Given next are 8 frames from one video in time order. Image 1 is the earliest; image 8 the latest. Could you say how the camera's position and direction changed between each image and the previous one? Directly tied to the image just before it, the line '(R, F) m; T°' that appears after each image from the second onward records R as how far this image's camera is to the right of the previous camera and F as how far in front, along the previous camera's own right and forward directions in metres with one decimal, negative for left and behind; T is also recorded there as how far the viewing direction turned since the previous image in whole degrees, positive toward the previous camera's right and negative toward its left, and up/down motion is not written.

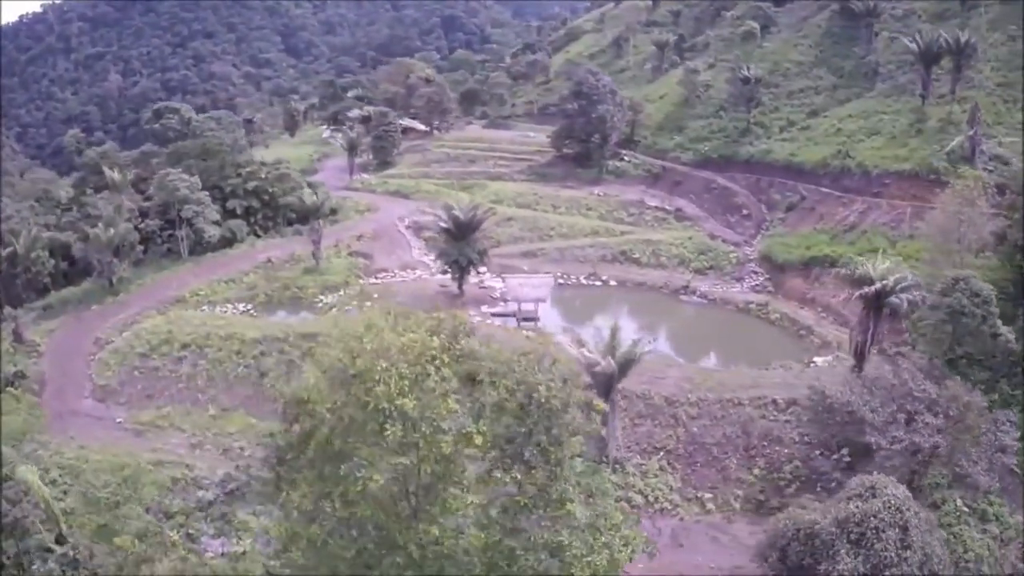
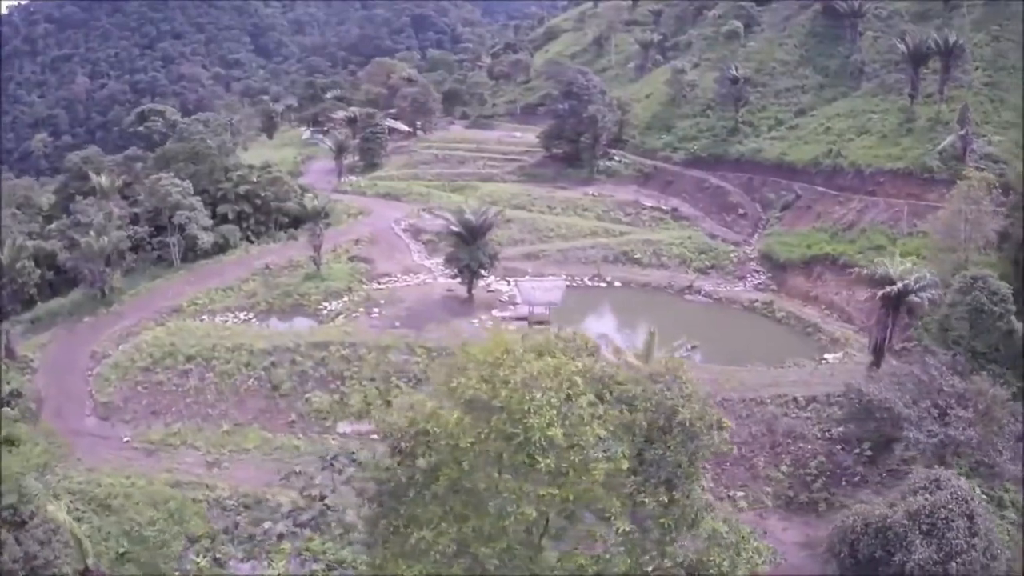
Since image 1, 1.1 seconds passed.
(-1.6, +0.6) m; +2°
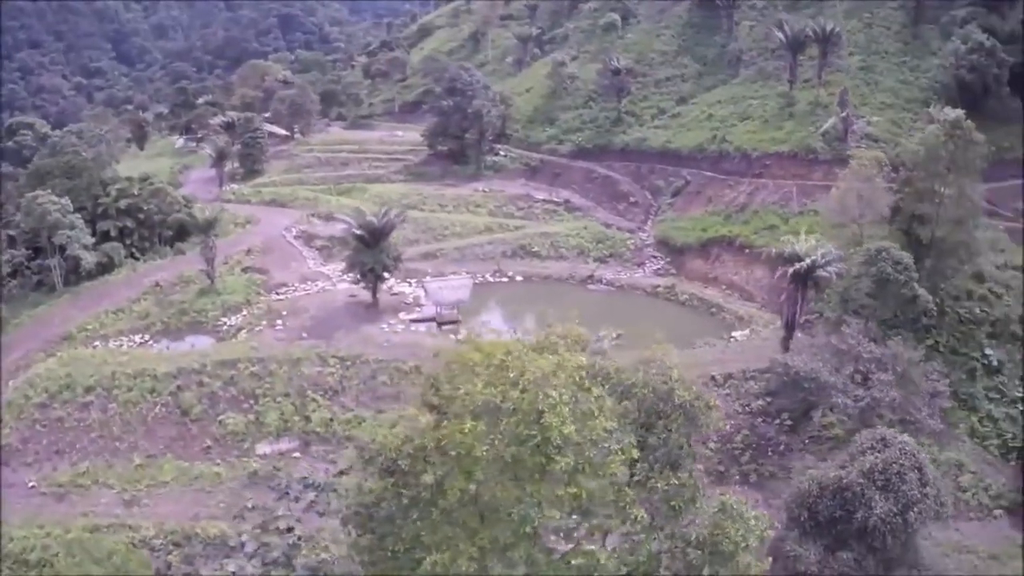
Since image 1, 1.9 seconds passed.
(-1.0, +0.3) m; +8°
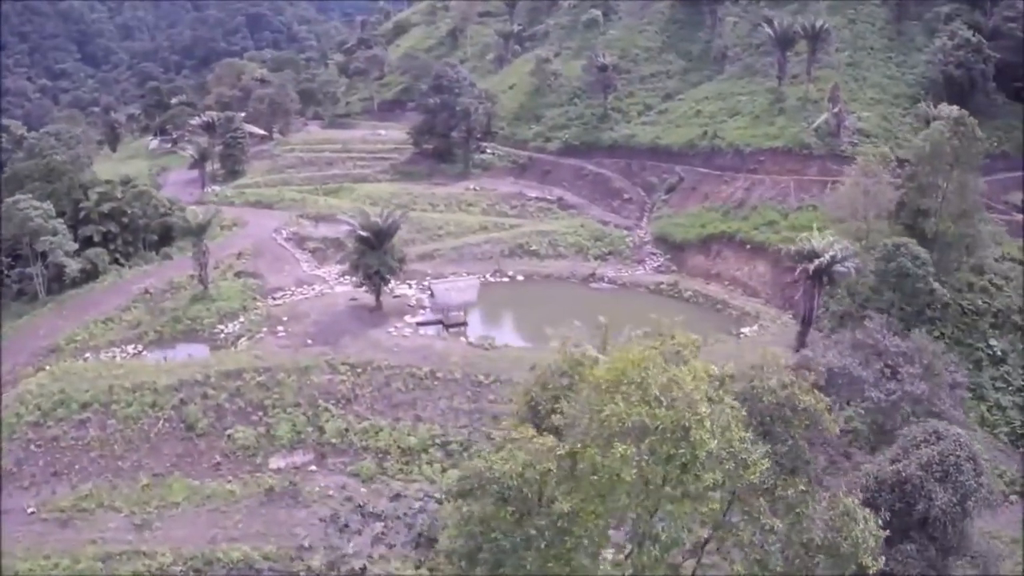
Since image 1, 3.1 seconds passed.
(-1.4, +0.9) m; +2°
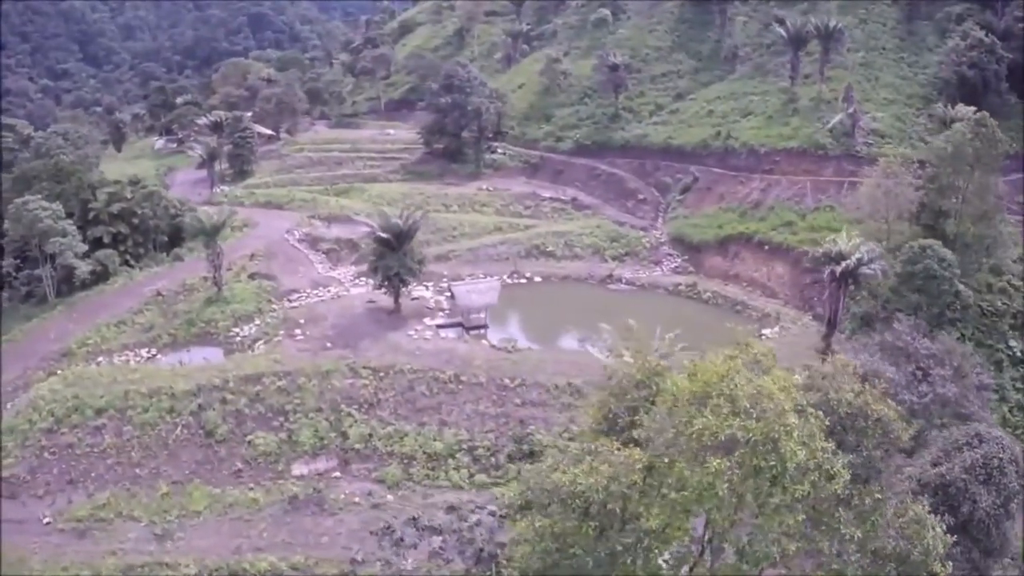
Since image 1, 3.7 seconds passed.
(-0.7, +0.6) m; 0°
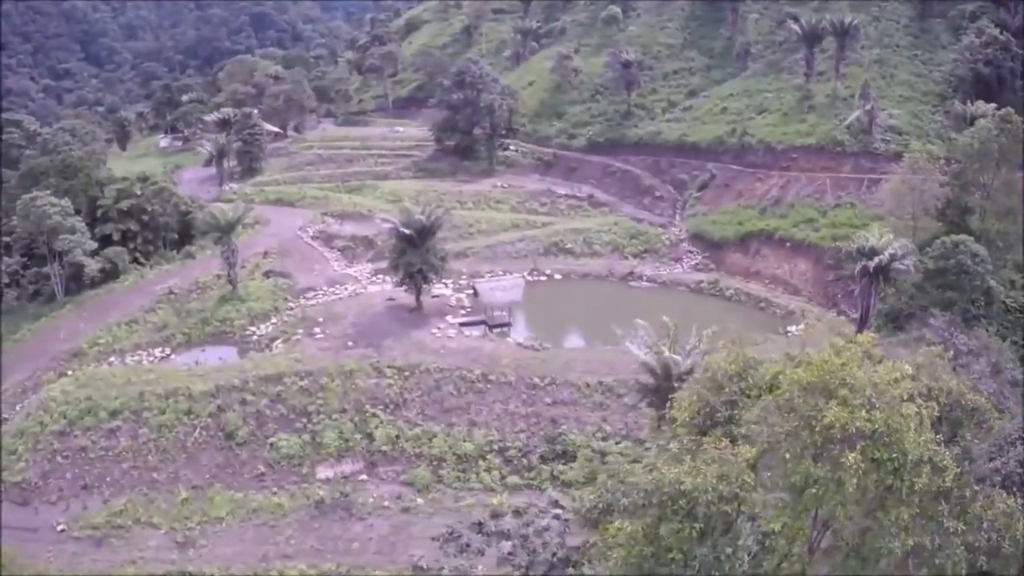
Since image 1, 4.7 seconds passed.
(-0.8, +0.9) m; 0°
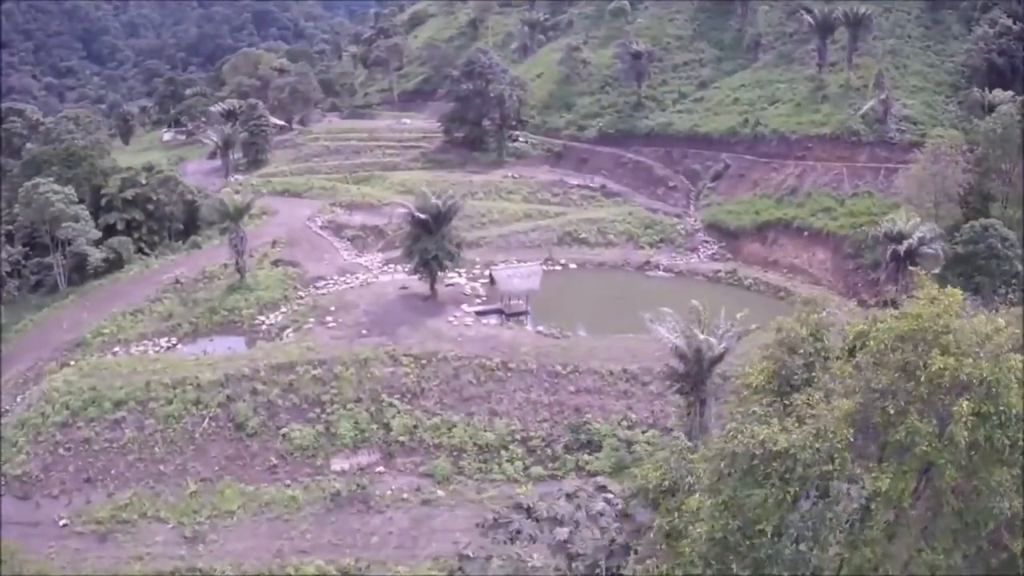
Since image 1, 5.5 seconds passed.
(-0.5, +0.9) m; 0°
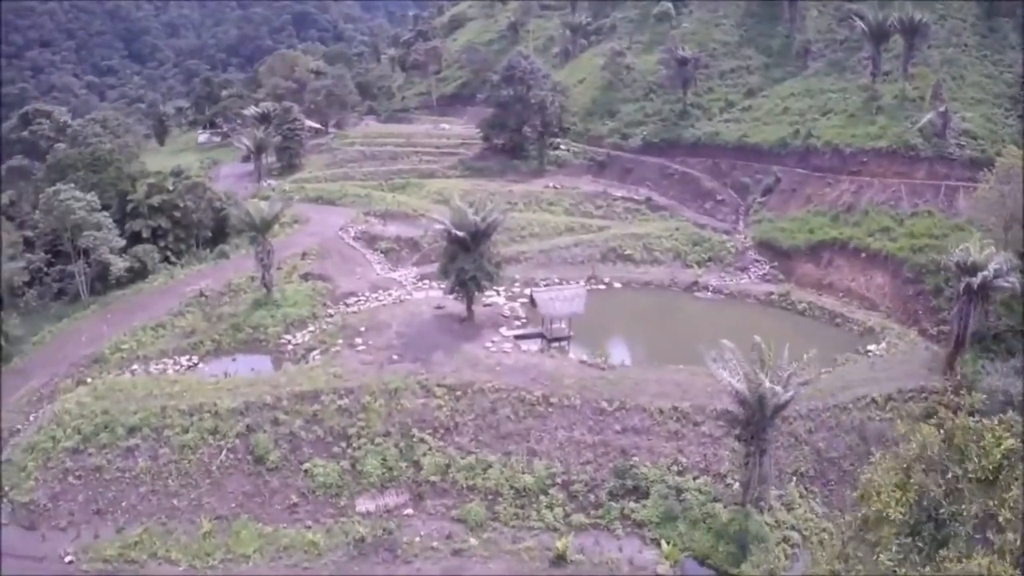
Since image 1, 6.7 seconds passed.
(-0.3, +1.5) m; -2°
